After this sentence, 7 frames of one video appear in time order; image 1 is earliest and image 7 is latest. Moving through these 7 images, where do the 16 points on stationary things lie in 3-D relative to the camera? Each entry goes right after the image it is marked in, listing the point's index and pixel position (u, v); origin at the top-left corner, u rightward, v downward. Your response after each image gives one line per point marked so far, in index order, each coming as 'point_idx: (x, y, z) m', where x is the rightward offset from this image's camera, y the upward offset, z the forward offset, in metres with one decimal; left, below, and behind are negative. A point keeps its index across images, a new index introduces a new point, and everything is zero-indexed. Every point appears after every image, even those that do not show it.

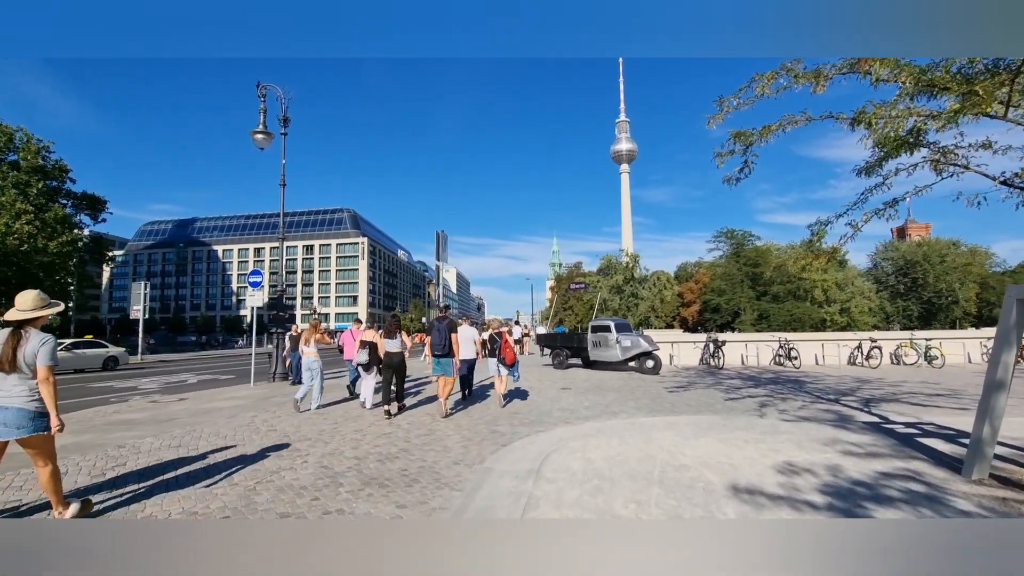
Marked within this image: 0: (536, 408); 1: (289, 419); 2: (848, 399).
0: (+0.5, -2.3, +10.2) m
1: (-4.1, -2.4, +9.7) m
2: (+7.3, -2.4, +11.6) m
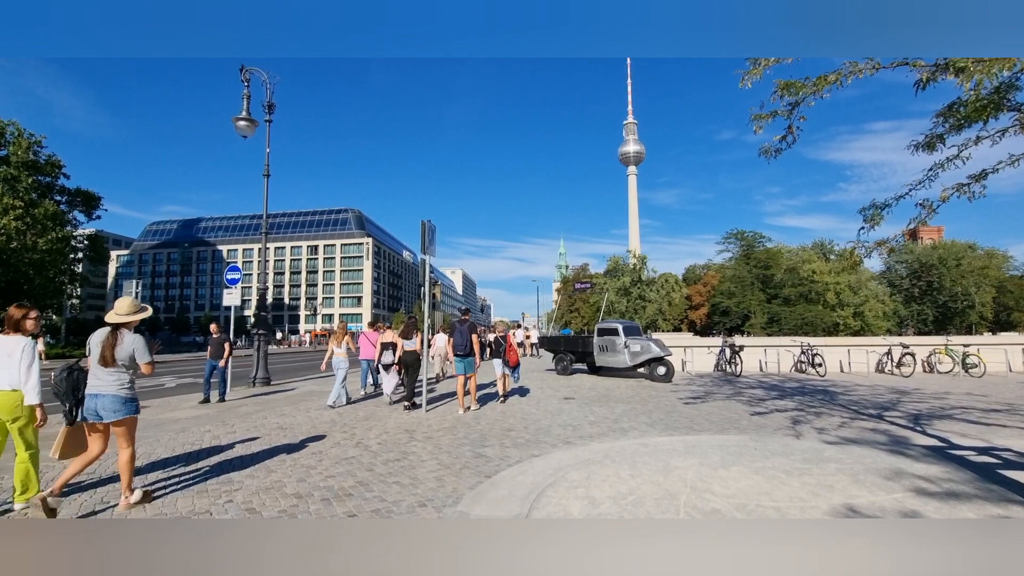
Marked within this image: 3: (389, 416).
0: (+0.4, -2.3, +8.8) m
1: (-4.2, -2.3, +8.3) m
2: (+7.2, -2.4, +10.1) m
3: (-2.1, -2.2, +9.1) m
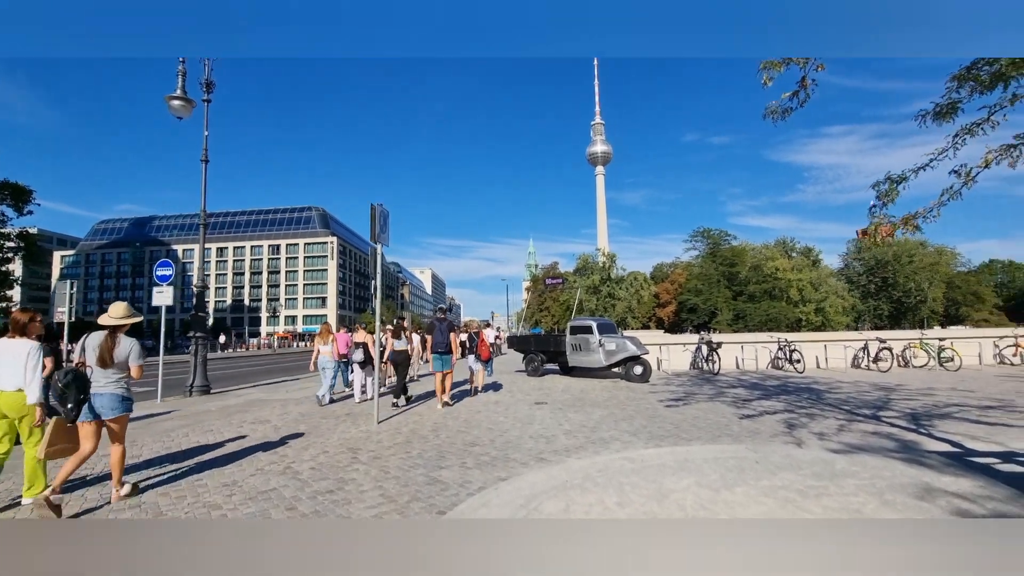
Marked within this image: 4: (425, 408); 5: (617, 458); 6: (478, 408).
0: (-0.1, -2.1, +7.7) m
1: (-4.7, -2.2, +7.0) m
2: (+6.6, -2.2, +9.4) m
3: (-2.7, -2.1, +7.8) m
4: (-1.6, -2.3, +10.0) m
5: (+1.3, -2.1, +6.4) m
6: (-0.7, -2.3, +10.2) m
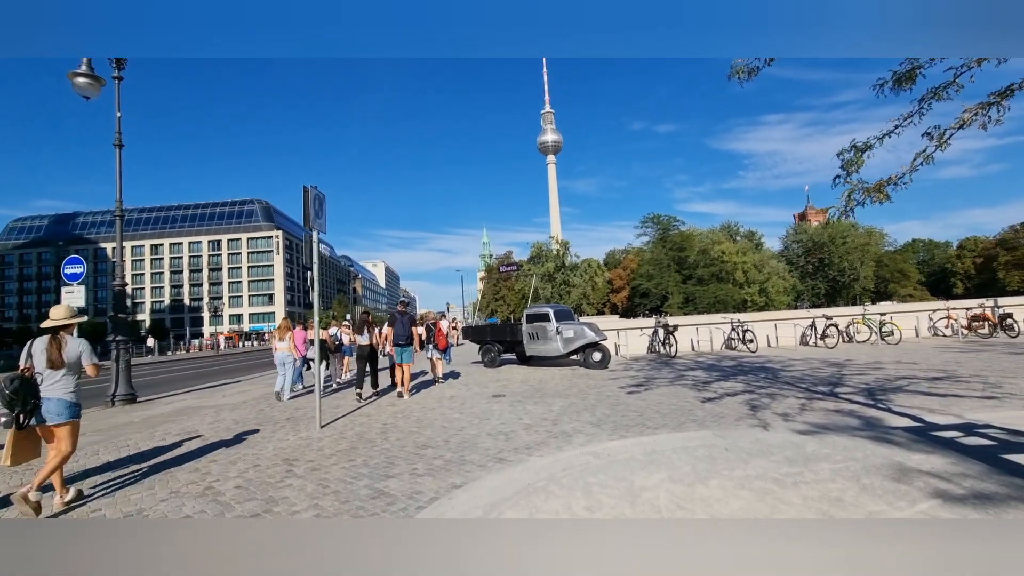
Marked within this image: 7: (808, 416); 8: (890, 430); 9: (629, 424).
0: (-0.7, -2.0, +7.1) m
1: (-5.2, -2.2, +6.0) m
2: (+5.9, -1.8, +9.4) m
3: (-3.2, -2.0, +7.1) m
4: (-2.4, -2.1, +9.3) m
5: (+0.8, -1.9, +6.0) m
6: (-1.5, -2.1, +9.6) m
7: (+4.2, -1.8, +7.5) m
8: (+4.6, -1.7, +6.4) m
9: (+1.6, -1.9, +7.4) m
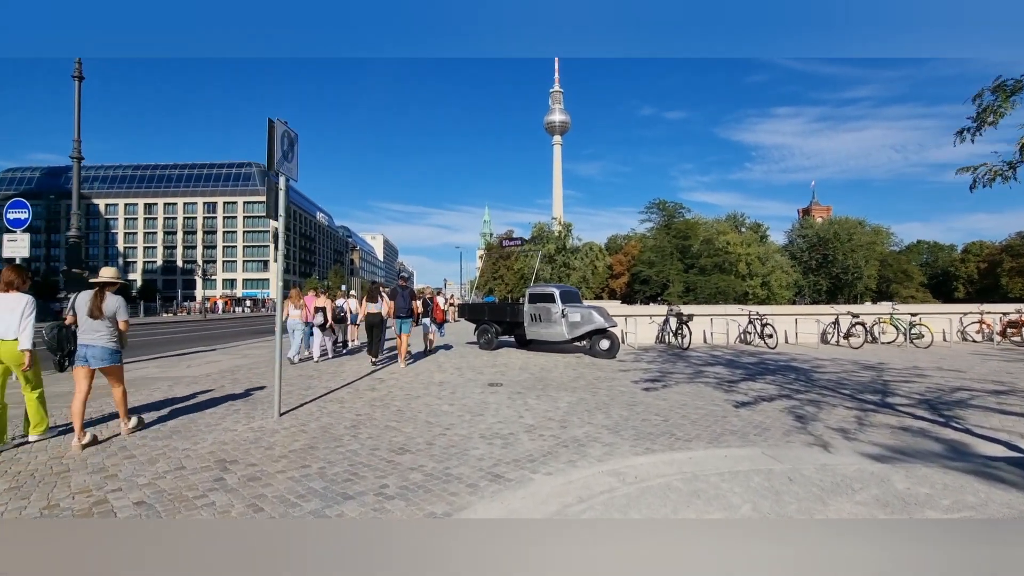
0: (-0.7, -1.6, +5.8) m
1: (-5.2, -1.6, +4.7) m
2: (+5.9, -1.7, +8.1) m
3: (-3.2, -1.5, +5.7) m
4: (-2.4, -1.6, +7.9) m
5: (+0.8, -1.6, +4.7) m
6: (-1.5, -1.6, +8.3) m
7: (+4.2, -1.7, +6.2) m
8: (+4.6, -1.7, +5.1) m
9: (+1.6, -1.6, +6.1) m
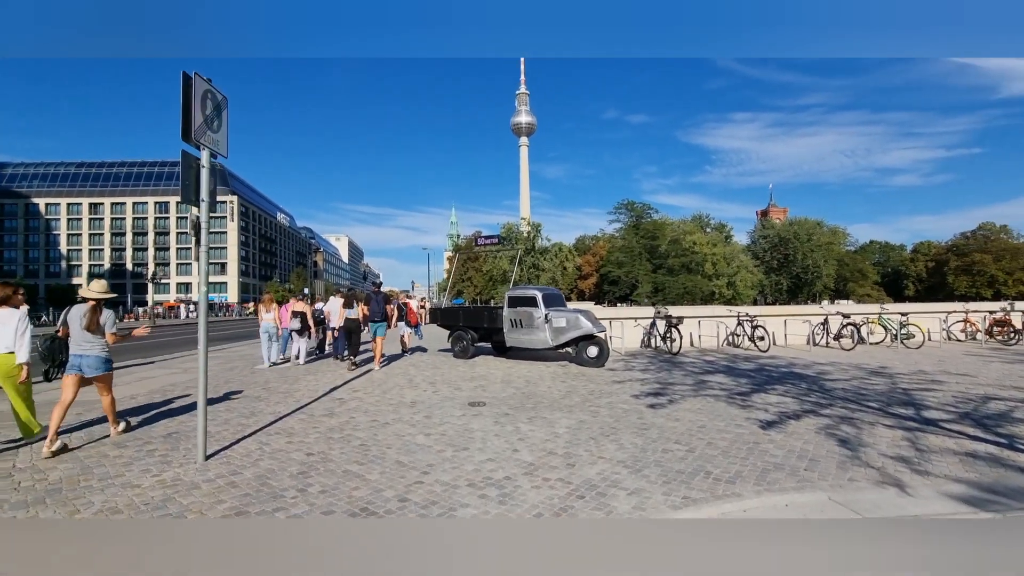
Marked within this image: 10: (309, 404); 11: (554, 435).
0: (-0.8, -1.6, +4.5) m
1: (-5.1, -1.7, +3.1) m
2: (+5.7, -1.7, +7.2) m
3: (-3.3, -1.6, +4.2) m
4: (-2.6, -1.6, +6.5) m
5: (+0.8, -1.6, +3.4) m
6: (-1.7, -1.7, +6.9) m
7: (+4.1, -1.7, +5.1) m
8: (+4.6, -1.7, +4.1) m
9: (+1.6, -1.7, +4.9) m
10: (-2.9, -1.6, +7.5) m
11: (+0.5, -1.7, +6.1) m
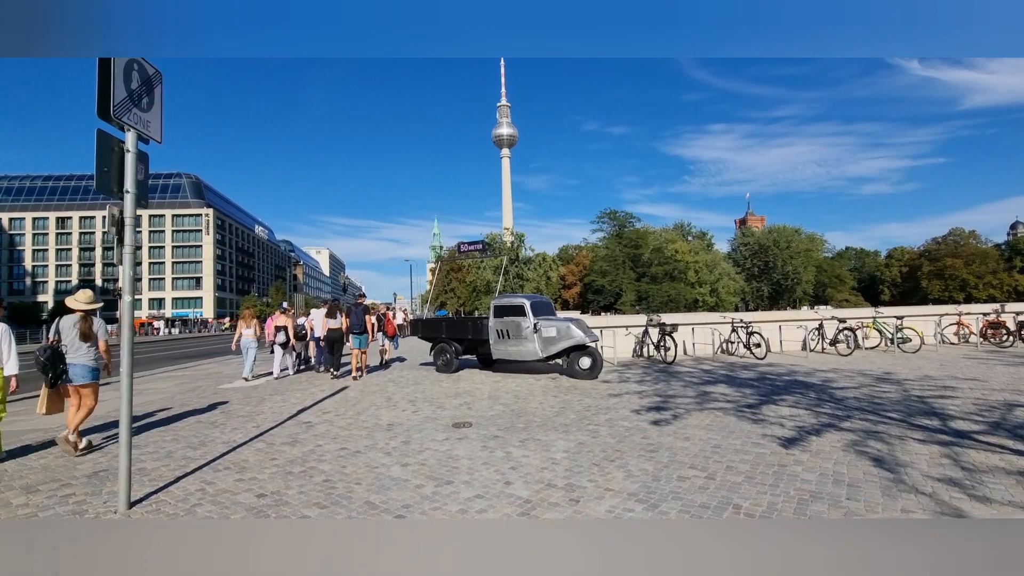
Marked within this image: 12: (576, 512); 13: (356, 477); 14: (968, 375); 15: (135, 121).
0: (-0.8, -1.7, +3.6) m
1: (-5.1, -1.8, +2.1) m
2: (+5.6, -1.7, +6.5) m
3: (-3.3, -1.6, +3.4) m
4: (-2.7, -1.7, +5.6) m
5: (+0.8, -1.6, +2.6) m
6: (-1.8, -1.8, +6.1) m
7: (+4.1, -1.7, +4.5) m
8: (+4.6, -1.6, +3.5) m
9: (+1.5, -1.7, +4.1) m
10: (-3.0, -1.8, +6.6) m
11: (+0.4, -1.7, +5.3) m
12: (+0.5, -1.7, +4.0) m
13: (-1.4, -1.7, +4.8) m
14: (+9.5, -1.8, +11.0) m
15: (-3.0, +1.3, +4.2) m
